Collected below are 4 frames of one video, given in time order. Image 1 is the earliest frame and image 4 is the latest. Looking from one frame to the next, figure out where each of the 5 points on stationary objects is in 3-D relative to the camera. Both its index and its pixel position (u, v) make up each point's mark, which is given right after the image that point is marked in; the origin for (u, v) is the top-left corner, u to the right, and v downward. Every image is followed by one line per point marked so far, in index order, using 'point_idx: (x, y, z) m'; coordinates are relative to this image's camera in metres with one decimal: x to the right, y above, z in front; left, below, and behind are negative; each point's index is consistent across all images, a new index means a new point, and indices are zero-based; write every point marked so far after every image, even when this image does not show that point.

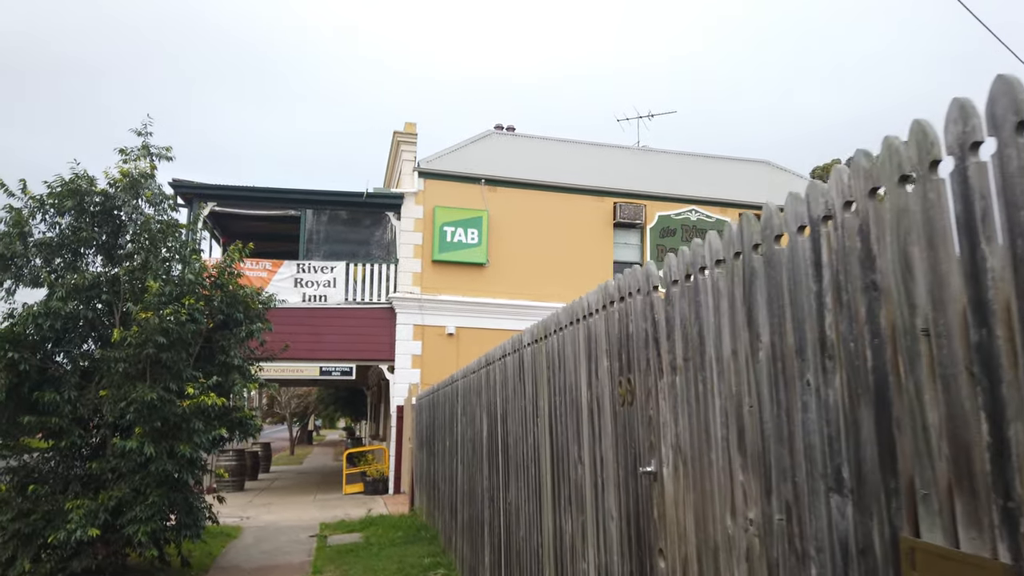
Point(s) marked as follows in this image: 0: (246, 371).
0: (-3.1, -0.9, +8.6) m
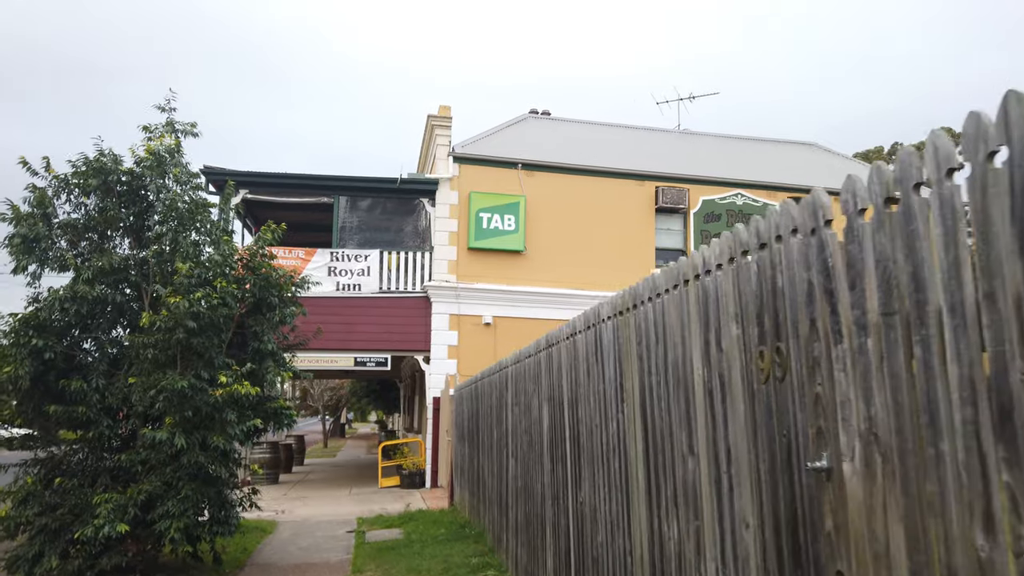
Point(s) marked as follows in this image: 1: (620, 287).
0: (-2.5, -0.8, +8.2) m
1: (+2.4, 0.0, +16.8) m
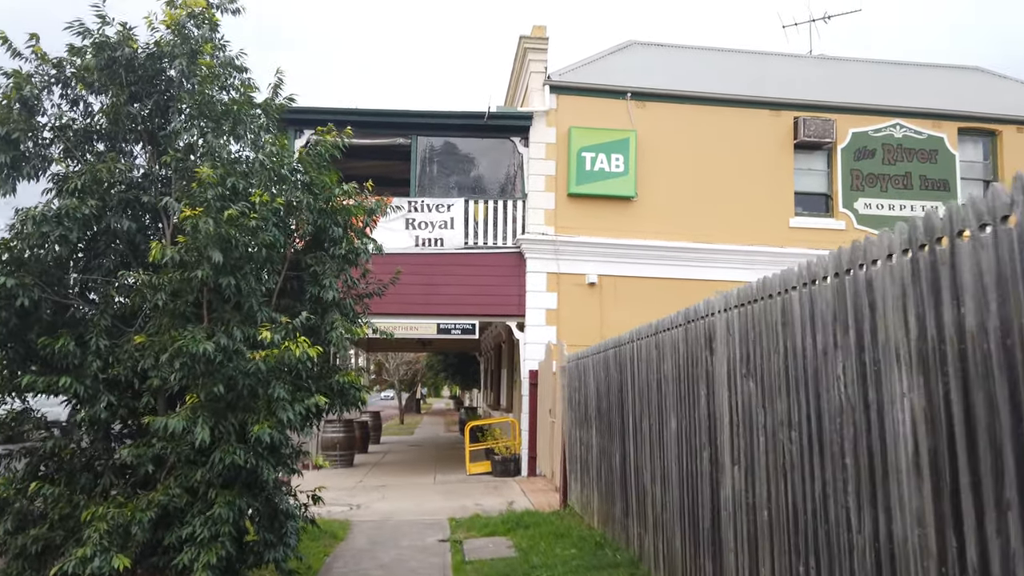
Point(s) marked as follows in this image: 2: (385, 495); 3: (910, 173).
0: (-1.3, -0.2, +5.9) m
1: (+4.4, +0.9, +13.9) m
2: (-1.9, -3.1, +11.3) m
3: (+7.5, +2.2, +14.2) m
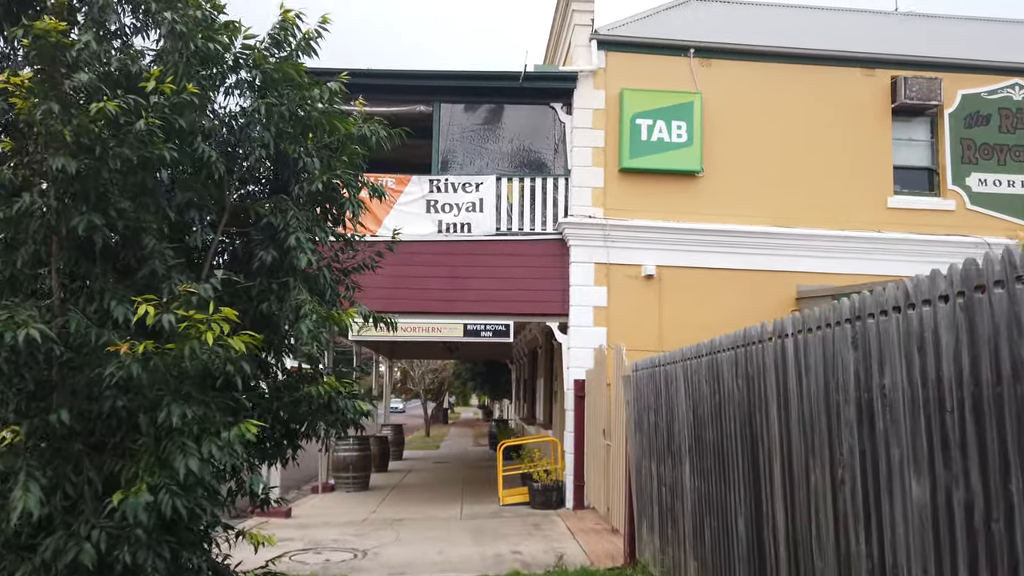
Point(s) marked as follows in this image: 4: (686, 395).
0: (-0.9, 0.0, +3.7) m
1: (+5.0, +1.0, +11.6) m
2: (-1.4, -3.0, +9.1) m
3: (+8.2, +2.3, +11.7) m
4: (+1.2, -0.7, +5.2) m
